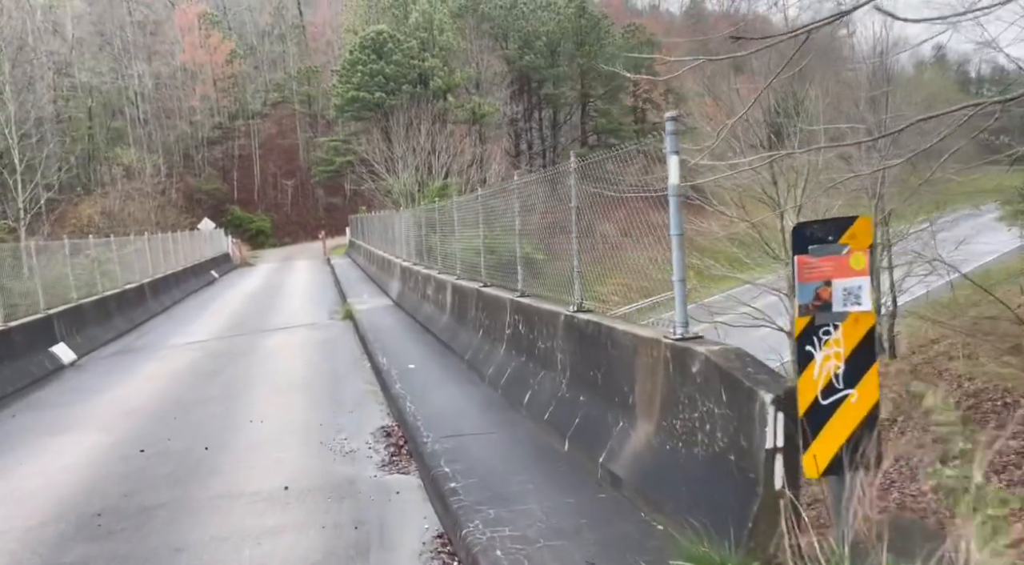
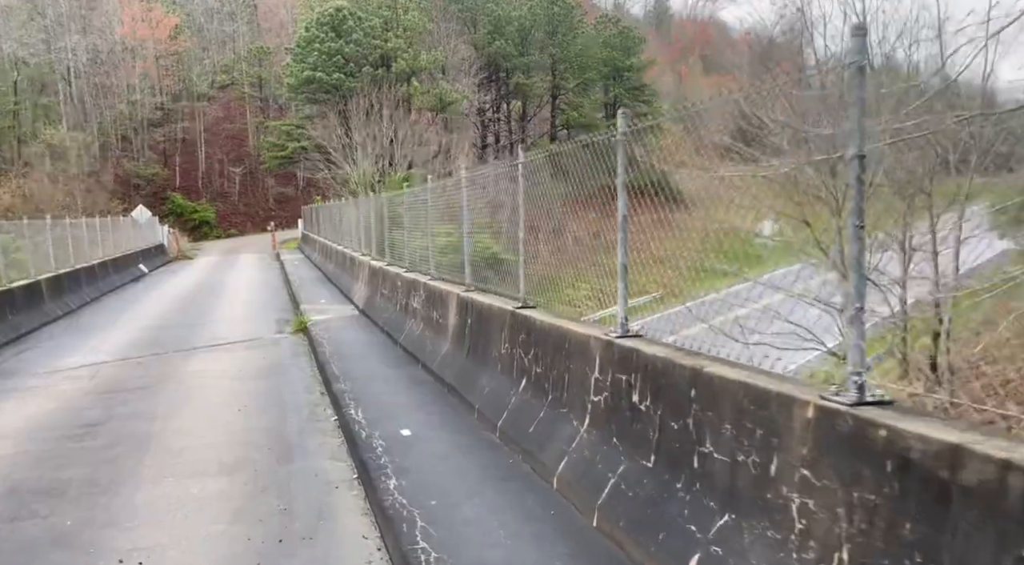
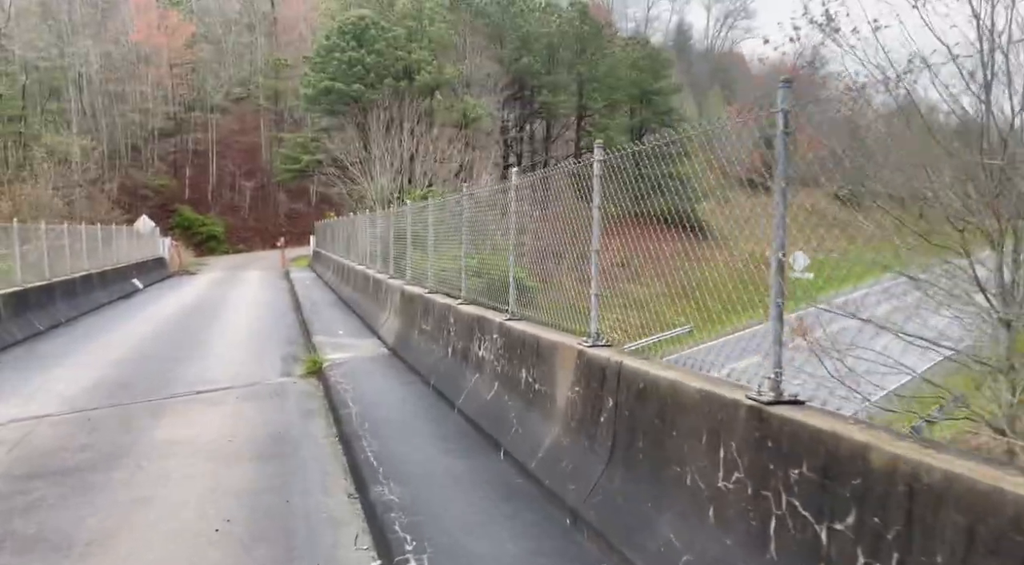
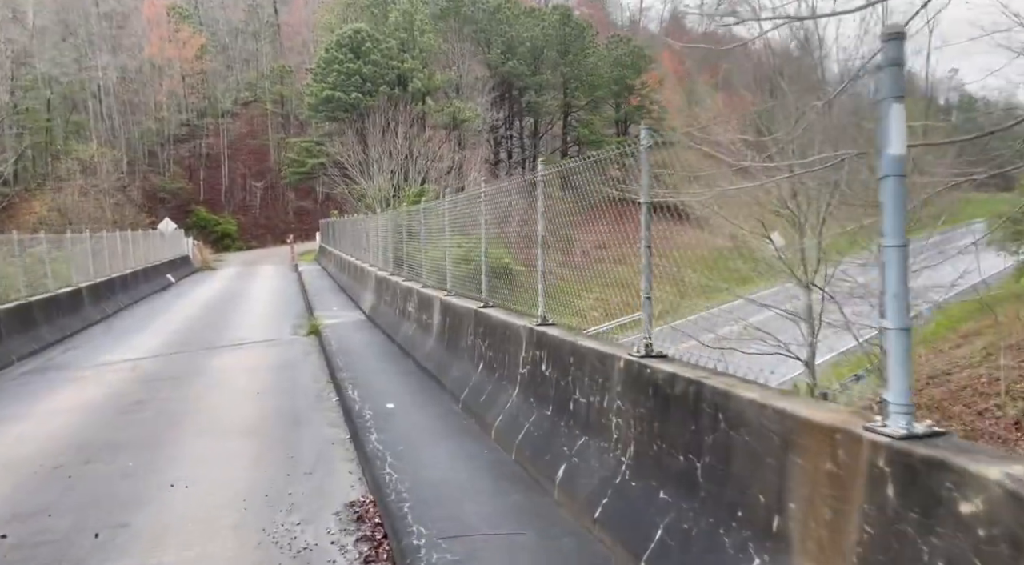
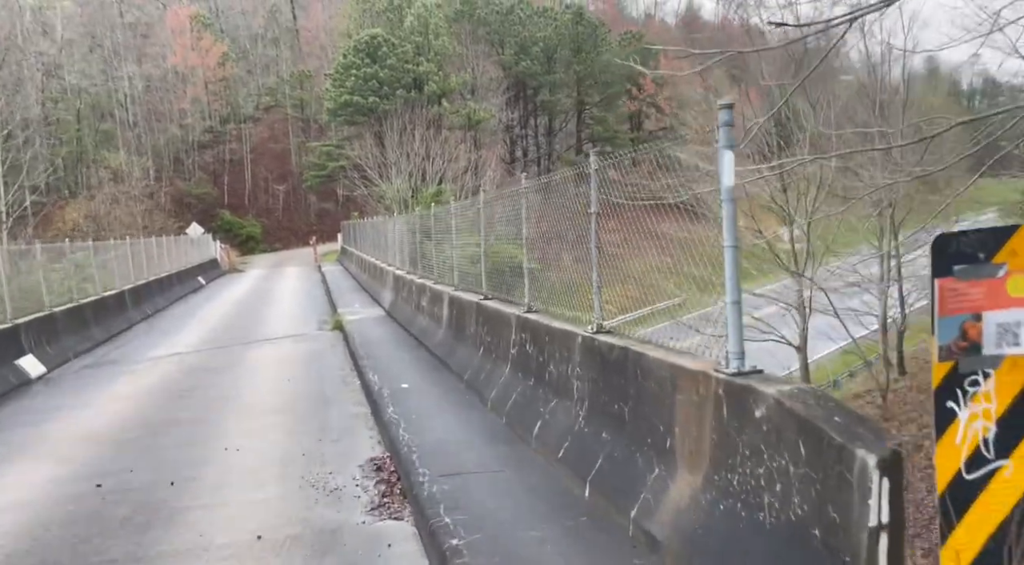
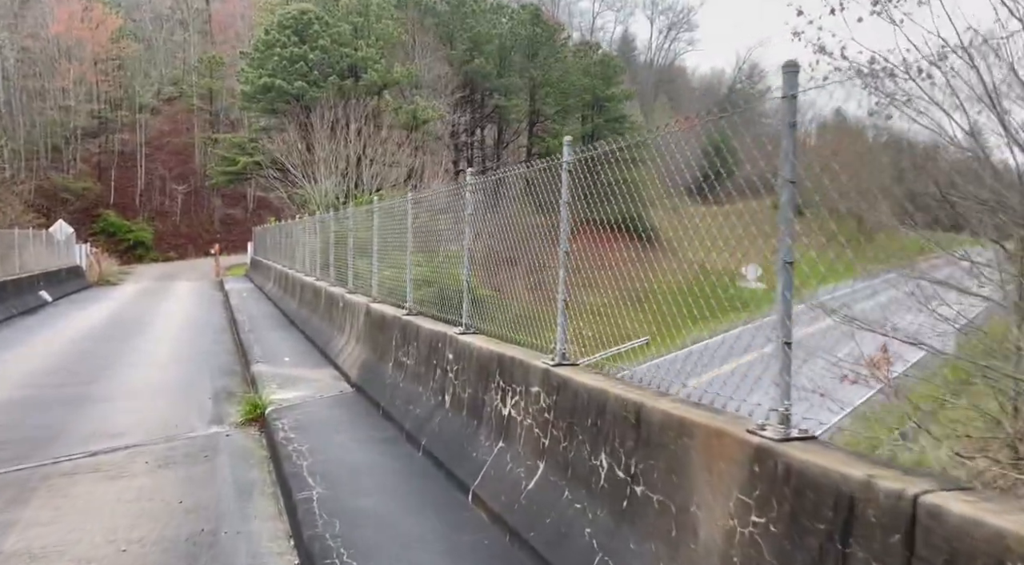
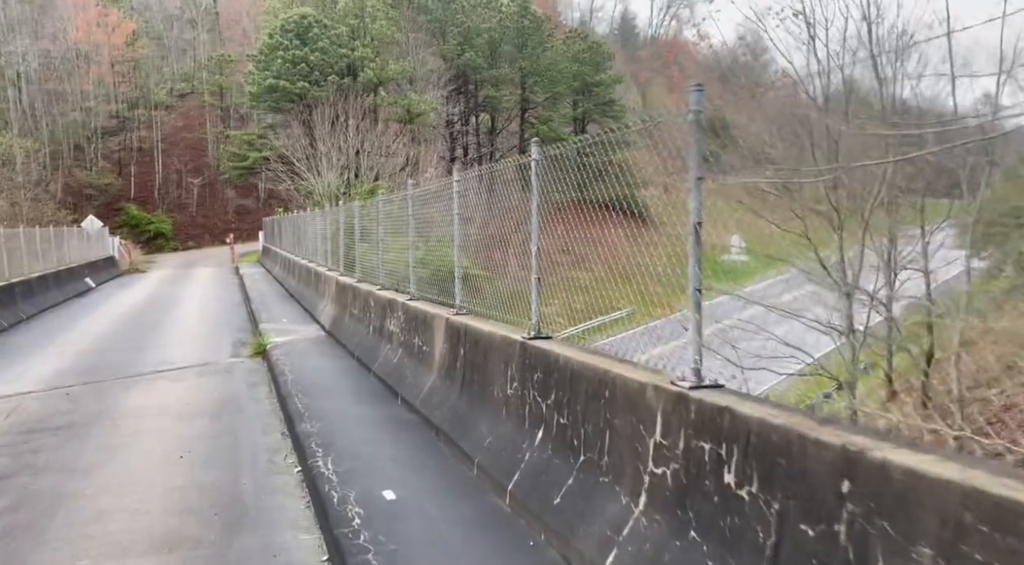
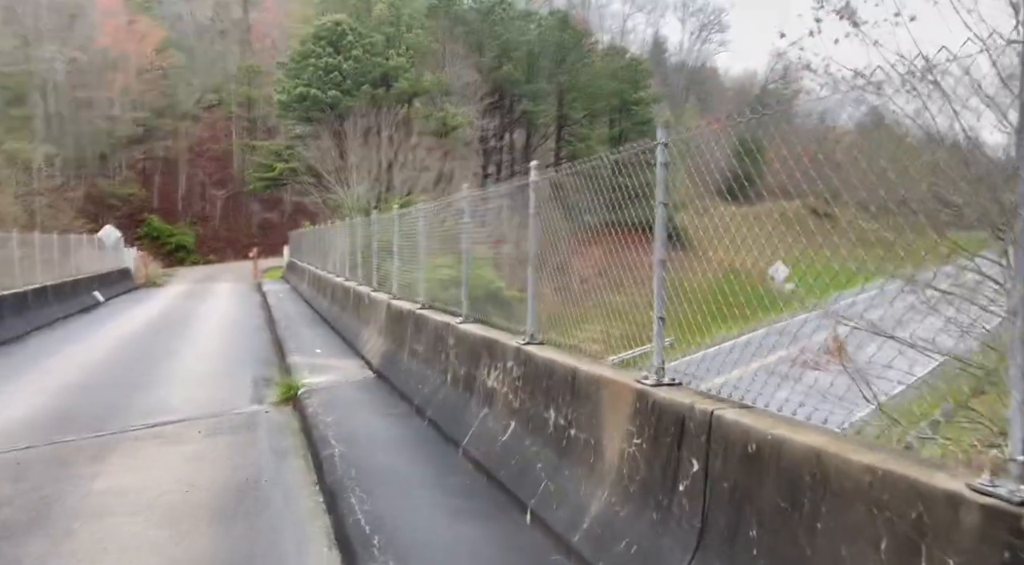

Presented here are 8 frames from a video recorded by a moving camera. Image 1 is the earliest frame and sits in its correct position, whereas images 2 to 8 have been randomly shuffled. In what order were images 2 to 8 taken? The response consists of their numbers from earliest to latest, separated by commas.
5, 4, 2, 7, 3, 8, 6
